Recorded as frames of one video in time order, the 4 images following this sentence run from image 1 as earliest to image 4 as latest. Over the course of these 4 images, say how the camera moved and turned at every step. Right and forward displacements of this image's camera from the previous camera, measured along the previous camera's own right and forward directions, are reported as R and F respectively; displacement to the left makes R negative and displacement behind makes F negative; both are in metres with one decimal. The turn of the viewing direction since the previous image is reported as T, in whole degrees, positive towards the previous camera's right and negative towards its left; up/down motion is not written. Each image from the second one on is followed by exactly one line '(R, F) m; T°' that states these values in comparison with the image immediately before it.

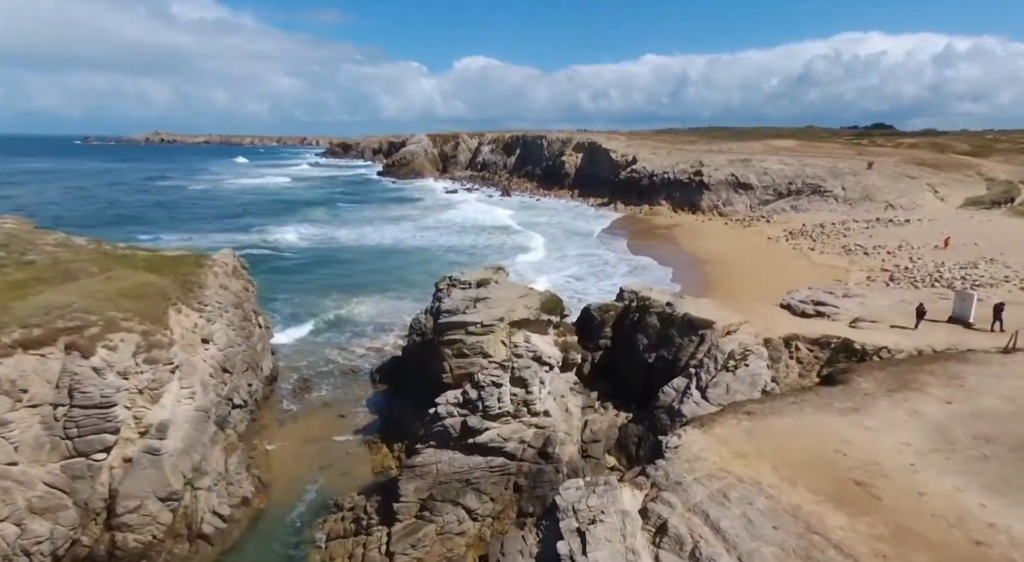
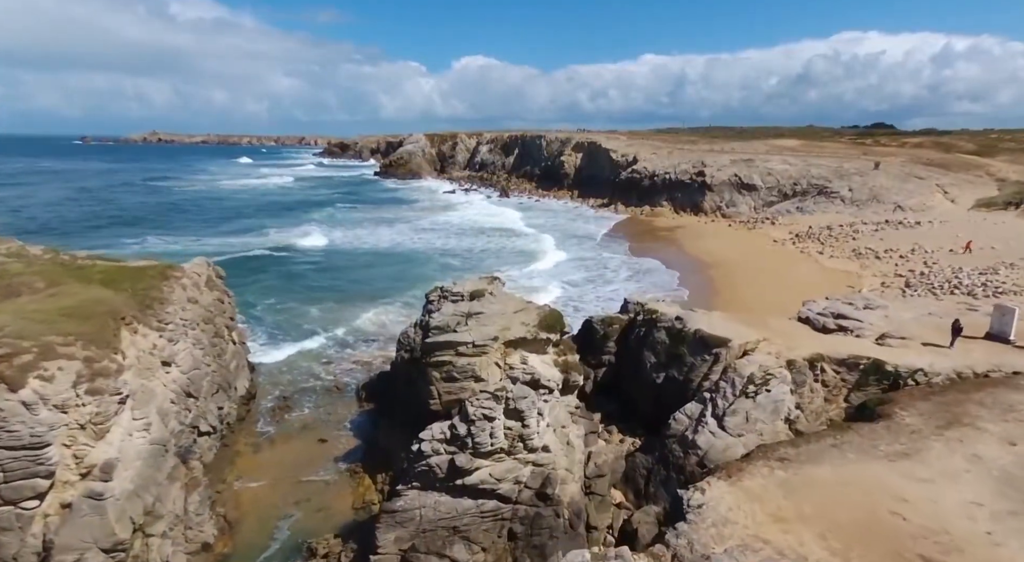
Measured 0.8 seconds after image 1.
(+0.1, +1.3) m; 0°
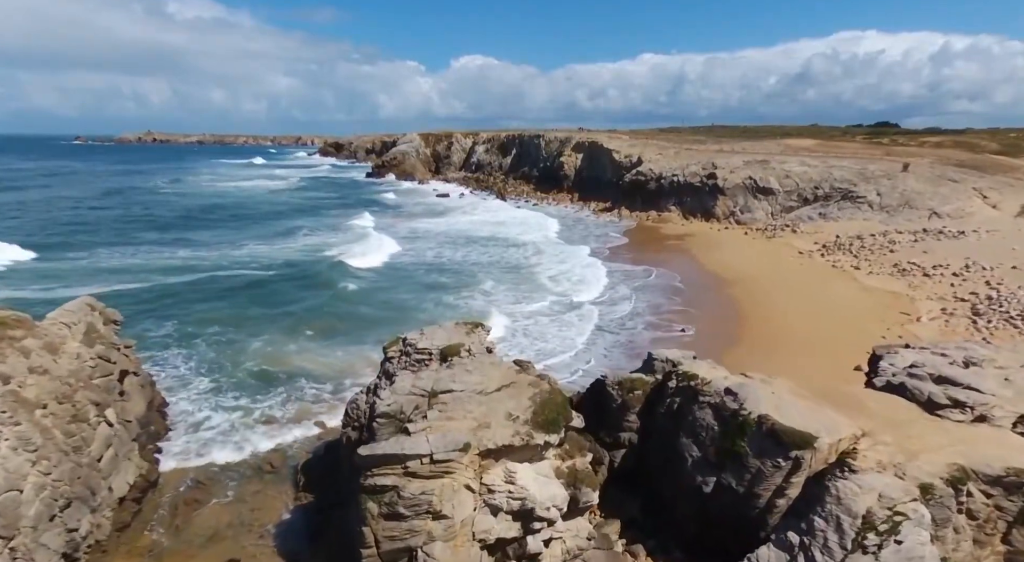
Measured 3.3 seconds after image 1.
(+0.2, +4.1) m; 0°
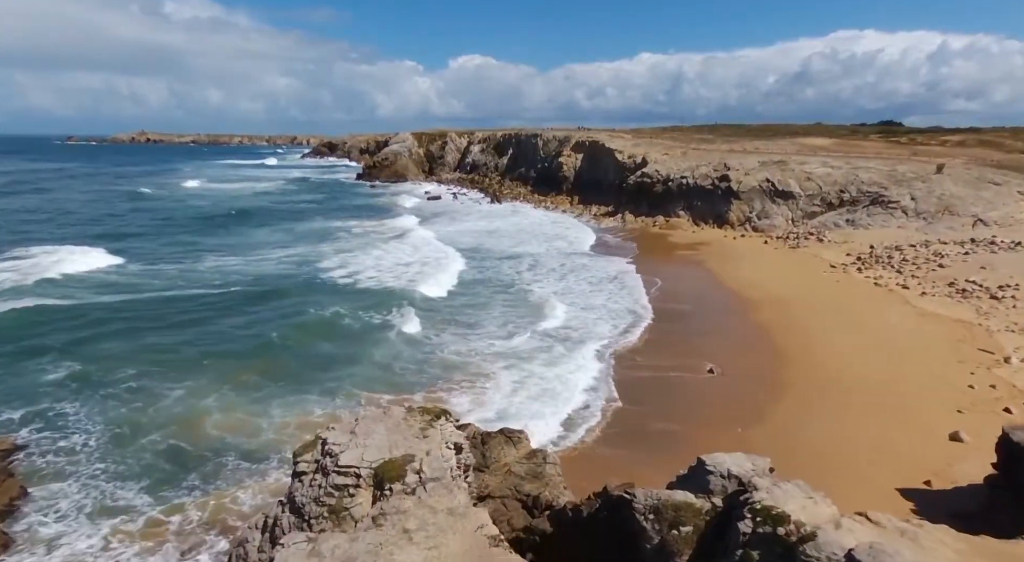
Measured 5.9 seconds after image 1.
(+0.3, +4.3) m; 0°
